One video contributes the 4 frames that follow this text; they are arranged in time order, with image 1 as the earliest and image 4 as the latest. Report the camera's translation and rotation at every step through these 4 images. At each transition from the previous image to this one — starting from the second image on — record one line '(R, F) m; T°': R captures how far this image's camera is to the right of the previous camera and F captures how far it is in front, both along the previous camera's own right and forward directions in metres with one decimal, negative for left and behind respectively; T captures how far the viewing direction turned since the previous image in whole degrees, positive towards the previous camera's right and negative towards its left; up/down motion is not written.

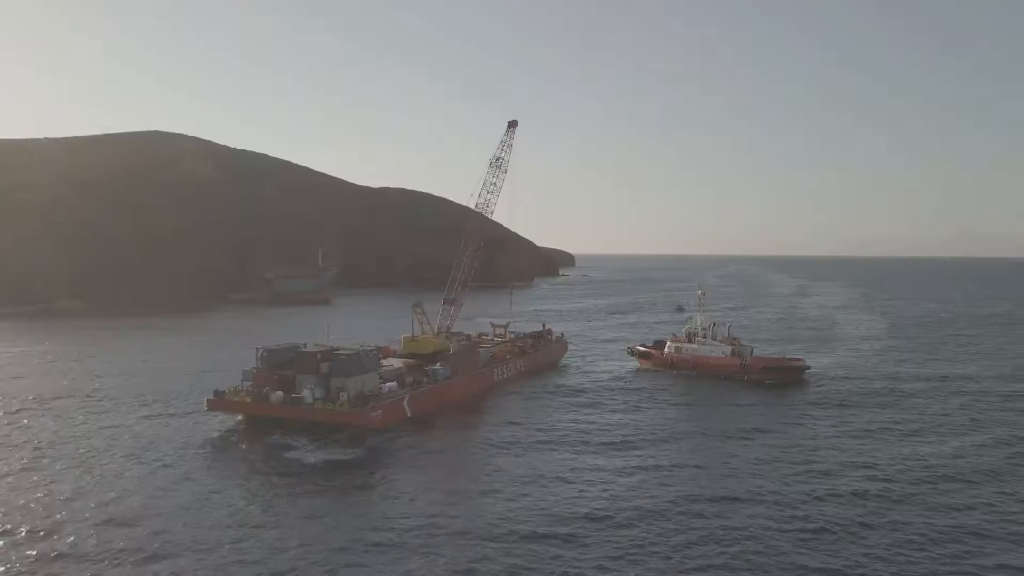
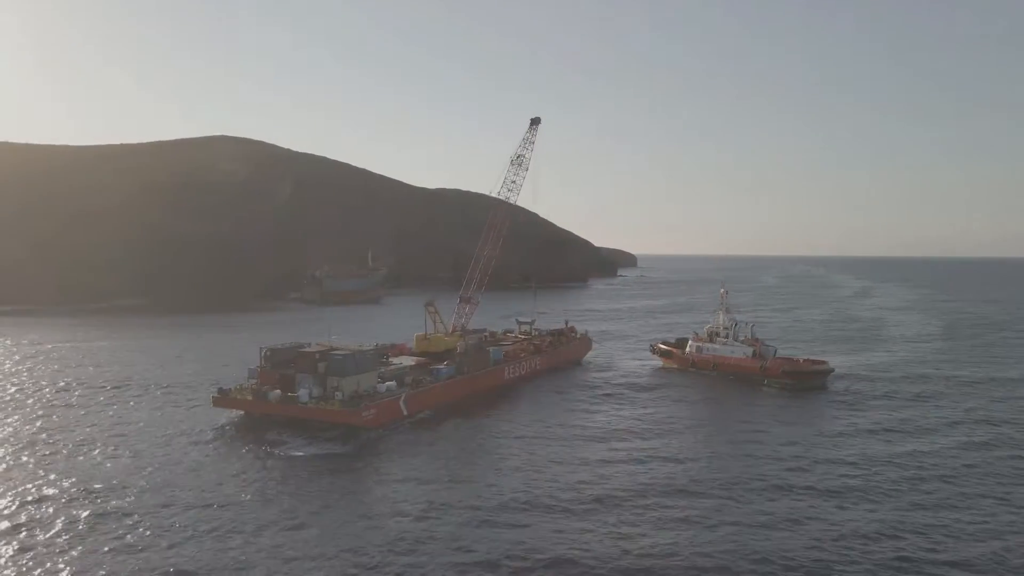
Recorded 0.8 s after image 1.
(+1.7, -0.5) m; -2°
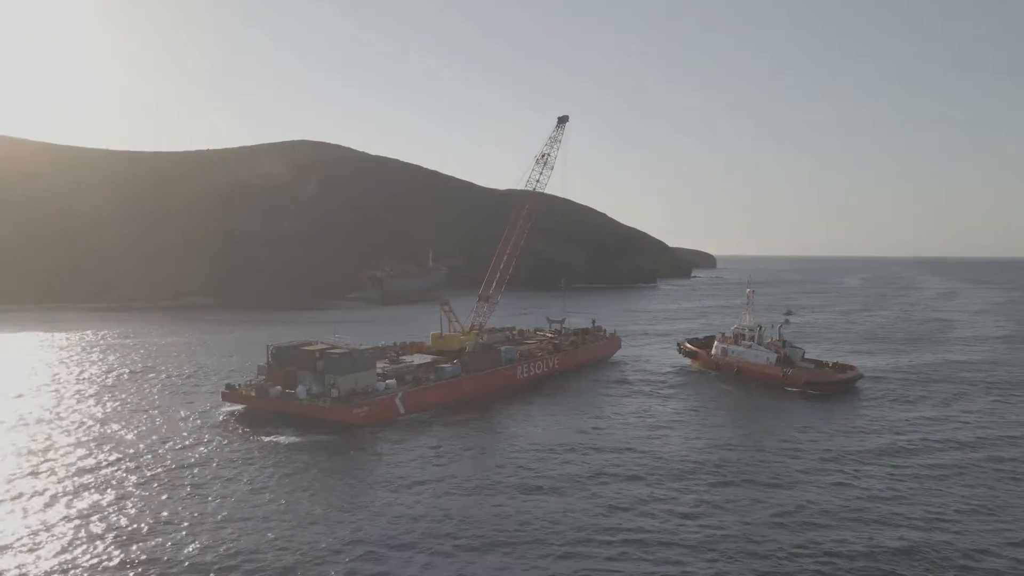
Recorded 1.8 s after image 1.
(+2.0, -0.6) m; -3°
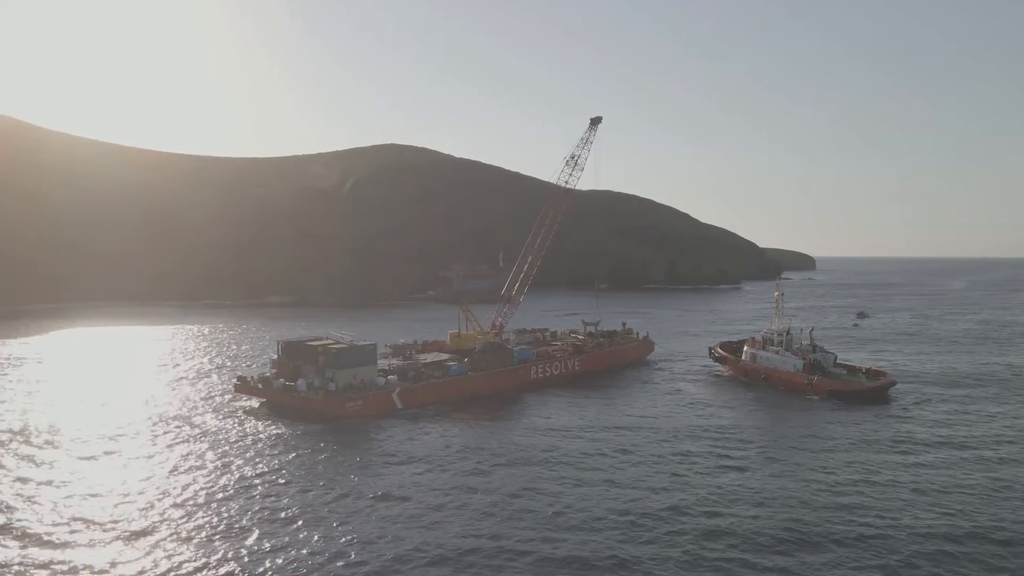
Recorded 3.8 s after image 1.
(+2.3, -1.0) m; -3°
